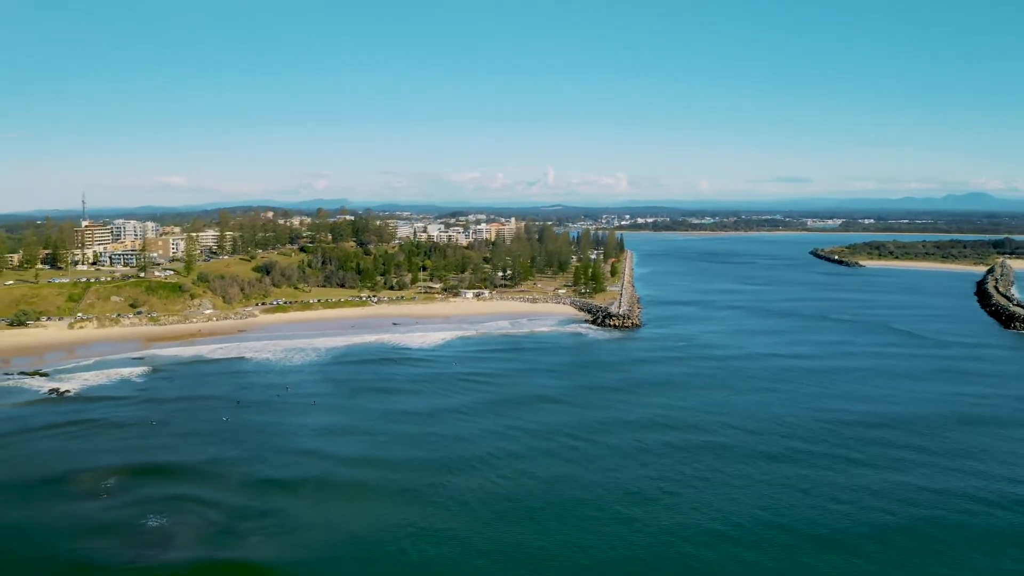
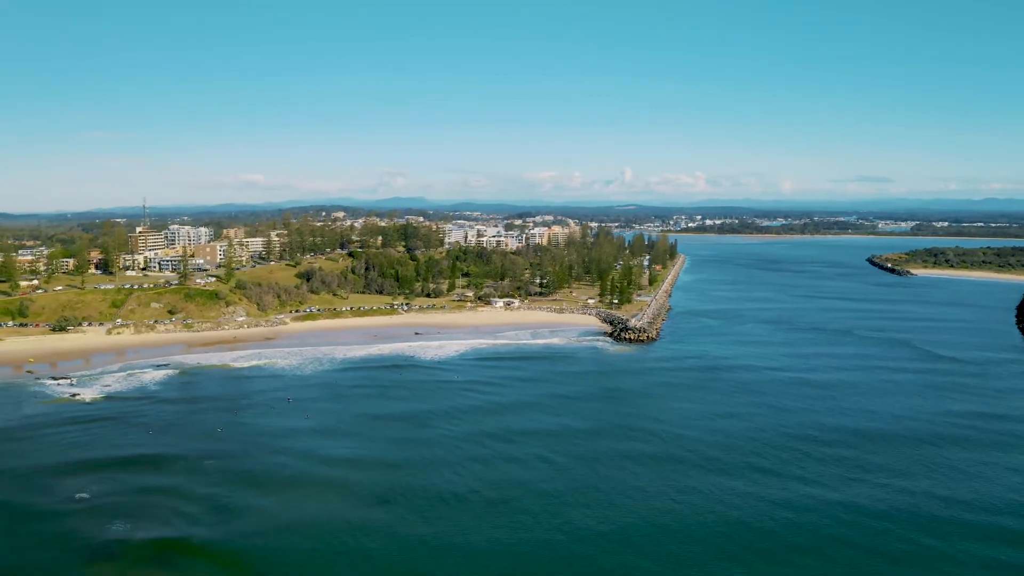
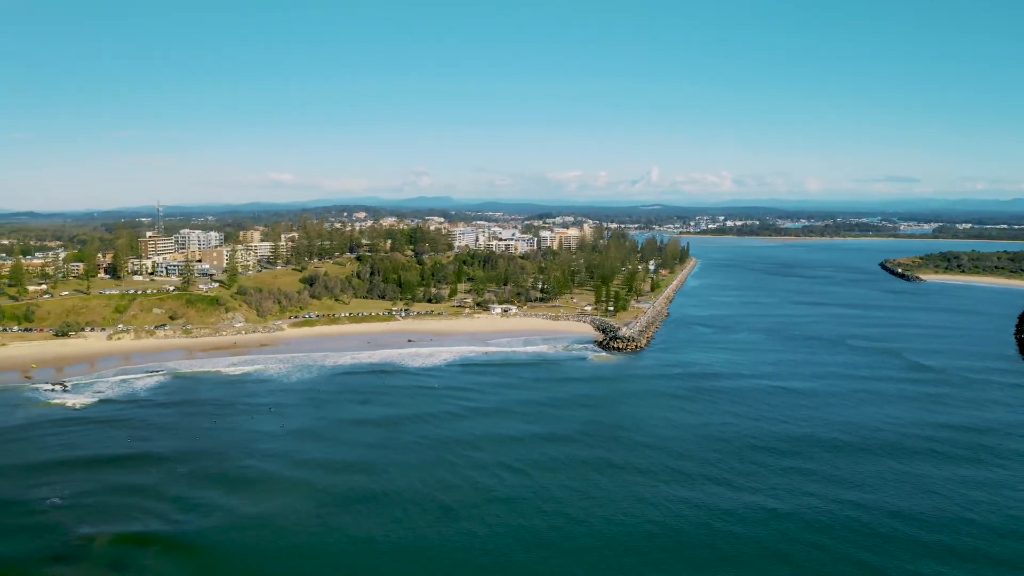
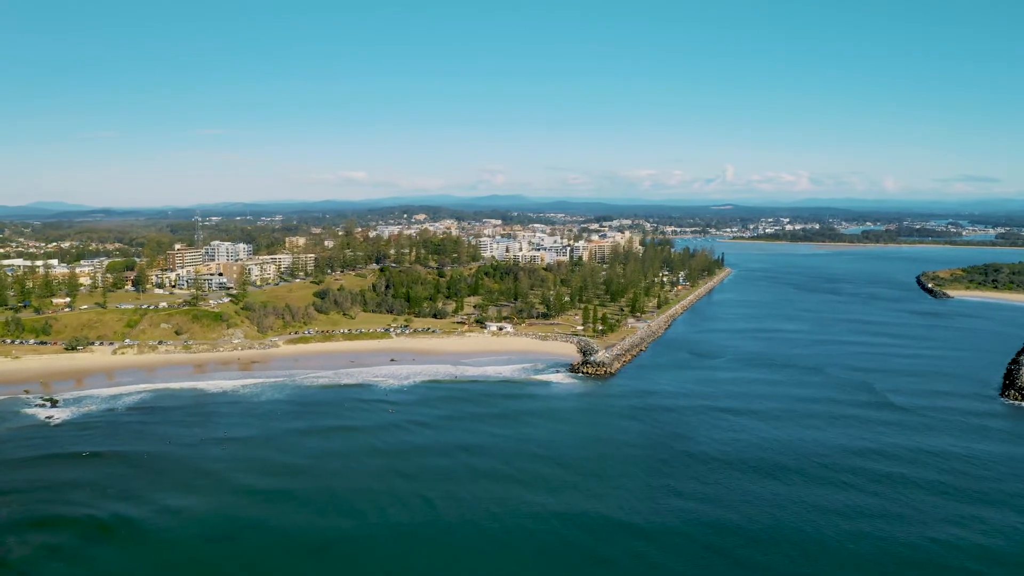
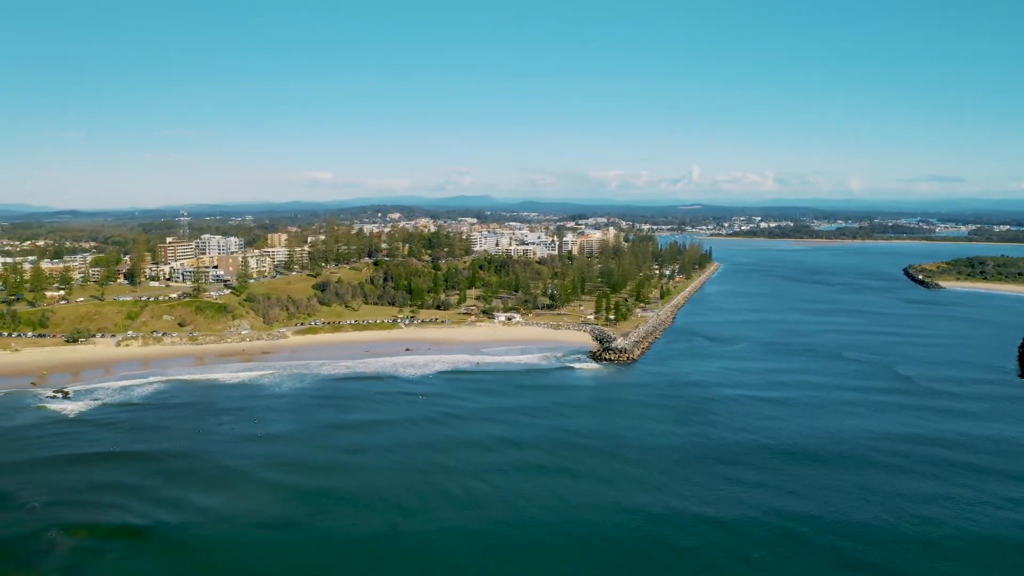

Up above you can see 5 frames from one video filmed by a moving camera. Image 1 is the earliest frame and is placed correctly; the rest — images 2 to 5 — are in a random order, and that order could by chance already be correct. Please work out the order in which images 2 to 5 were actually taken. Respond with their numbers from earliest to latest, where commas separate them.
2, 3, 5, 4
